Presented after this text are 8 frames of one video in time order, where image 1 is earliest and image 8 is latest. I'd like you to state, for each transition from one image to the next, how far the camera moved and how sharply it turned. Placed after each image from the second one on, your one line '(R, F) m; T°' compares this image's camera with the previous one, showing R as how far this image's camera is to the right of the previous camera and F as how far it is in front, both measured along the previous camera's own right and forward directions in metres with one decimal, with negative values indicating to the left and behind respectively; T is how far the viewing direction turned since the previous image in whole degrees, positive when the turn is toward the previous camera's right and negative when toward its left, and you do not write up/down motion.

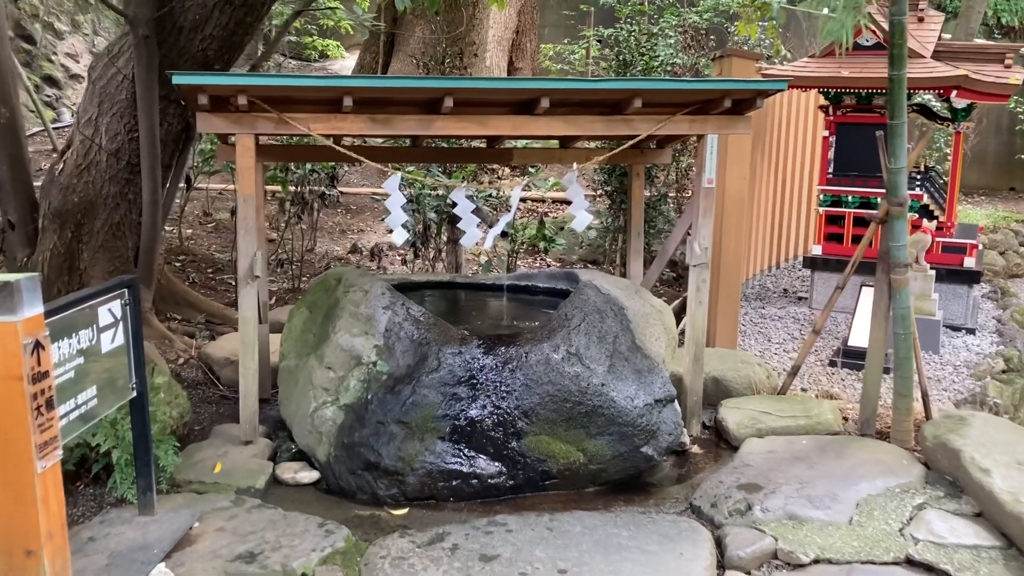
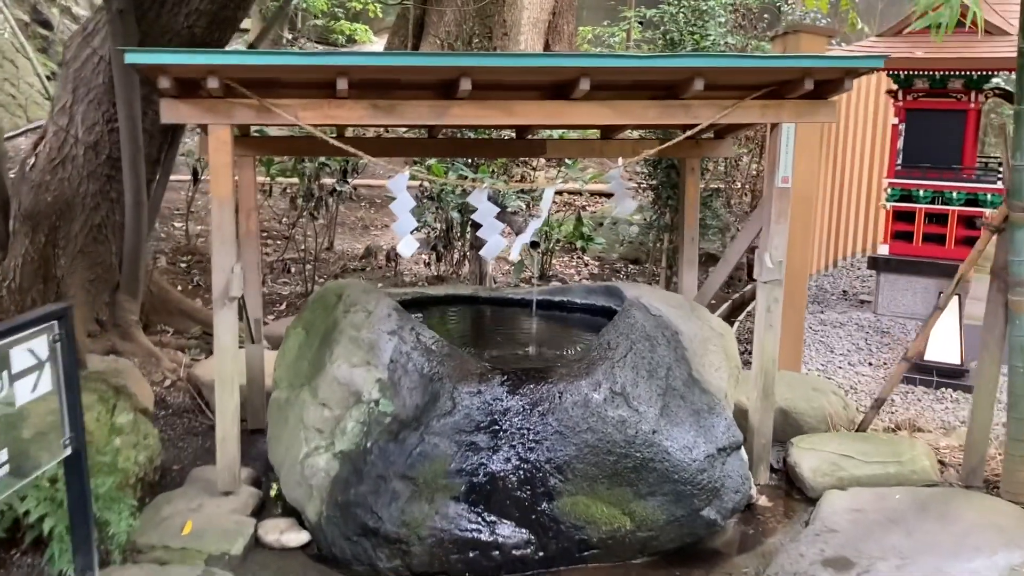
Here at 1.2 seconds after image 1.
(0.0, +0.8) m; -2°
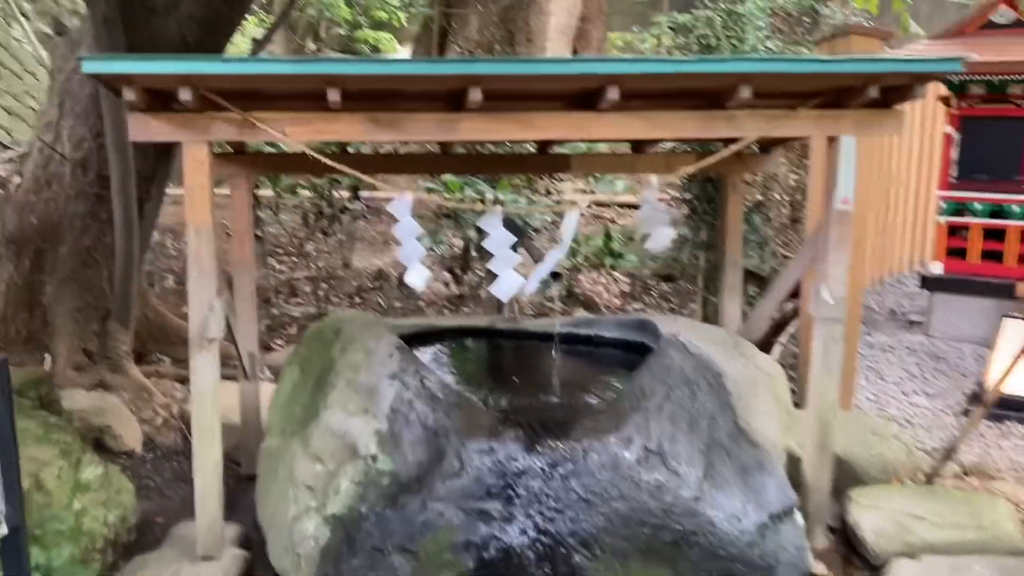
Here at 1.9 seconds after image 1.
(0.0, +0.5) m; -2°
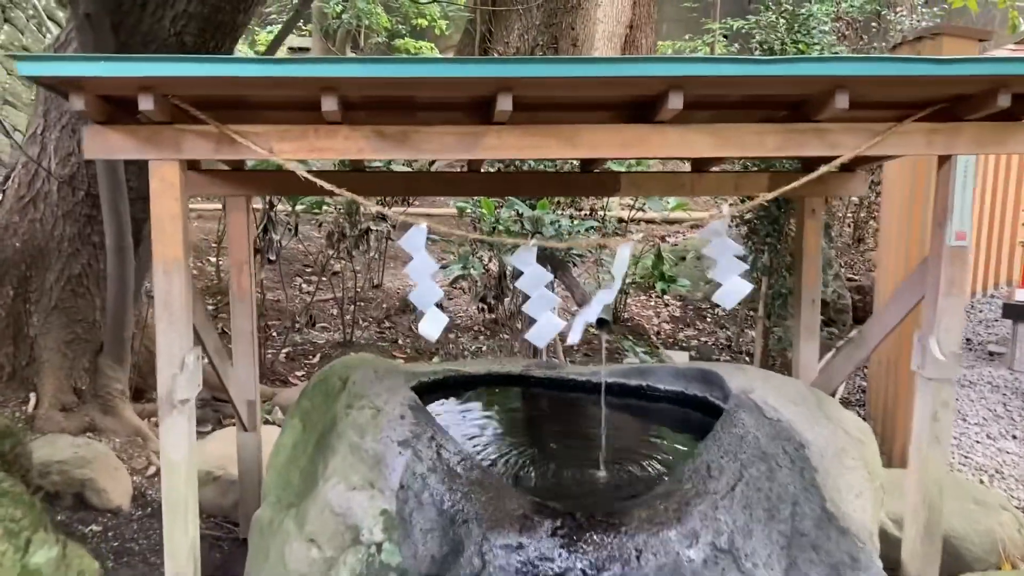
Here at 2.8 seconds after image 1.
(0.0, +0.6) m; -3°
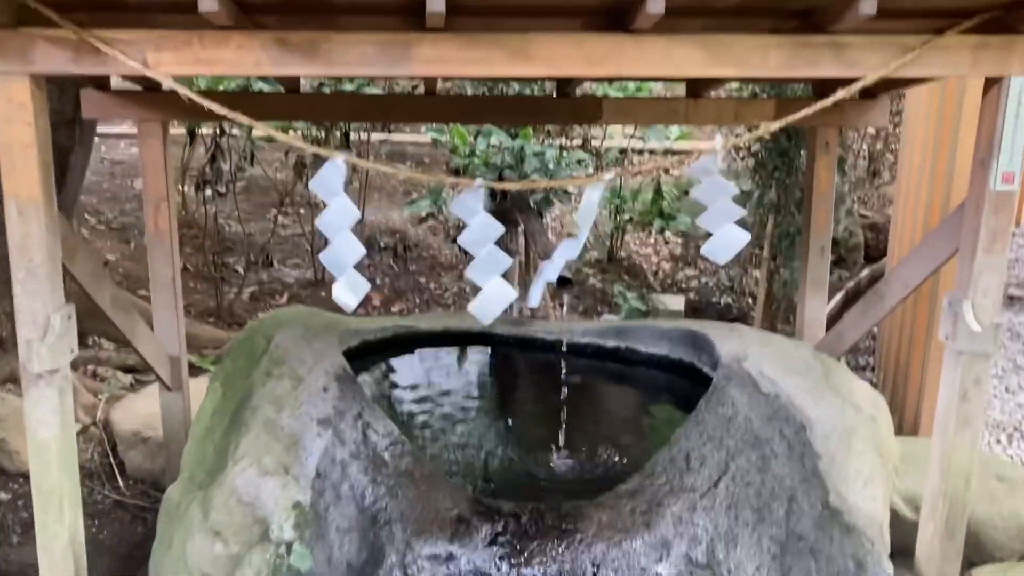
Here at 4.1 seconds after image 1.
(+0.2, +0.5) m; 0°
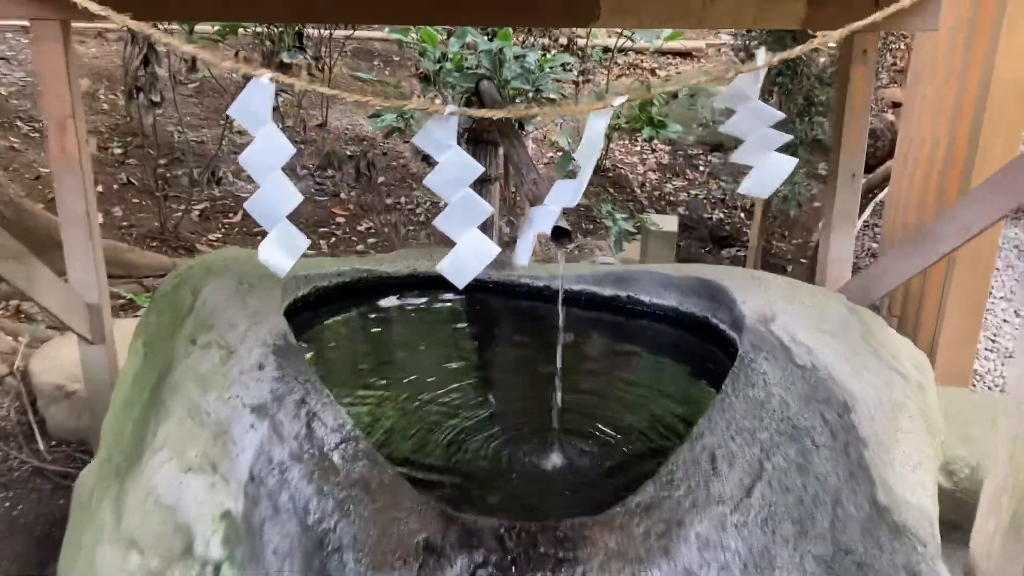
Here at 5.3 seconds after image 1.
(0.0, +0.5) m; +2°
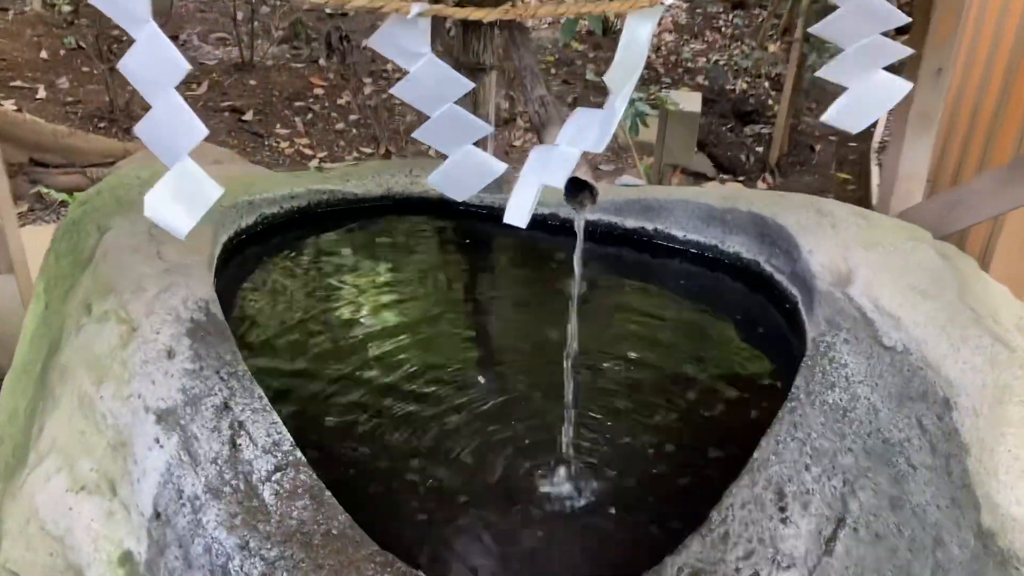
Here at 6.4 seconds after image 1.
(0.0, +0.5) m; 0°
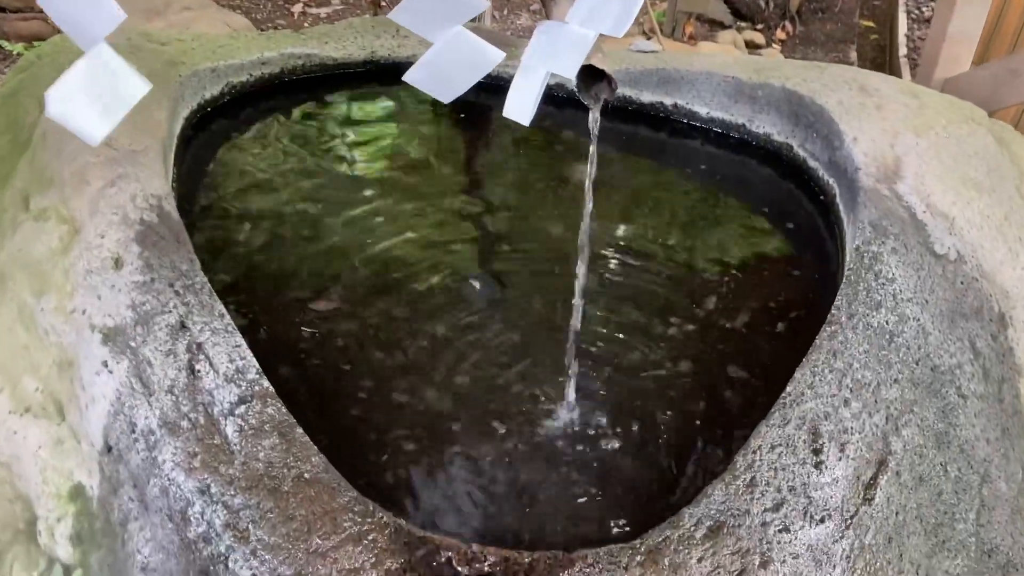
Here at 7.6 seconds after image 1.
(0.0, +0.2) m; 0°
